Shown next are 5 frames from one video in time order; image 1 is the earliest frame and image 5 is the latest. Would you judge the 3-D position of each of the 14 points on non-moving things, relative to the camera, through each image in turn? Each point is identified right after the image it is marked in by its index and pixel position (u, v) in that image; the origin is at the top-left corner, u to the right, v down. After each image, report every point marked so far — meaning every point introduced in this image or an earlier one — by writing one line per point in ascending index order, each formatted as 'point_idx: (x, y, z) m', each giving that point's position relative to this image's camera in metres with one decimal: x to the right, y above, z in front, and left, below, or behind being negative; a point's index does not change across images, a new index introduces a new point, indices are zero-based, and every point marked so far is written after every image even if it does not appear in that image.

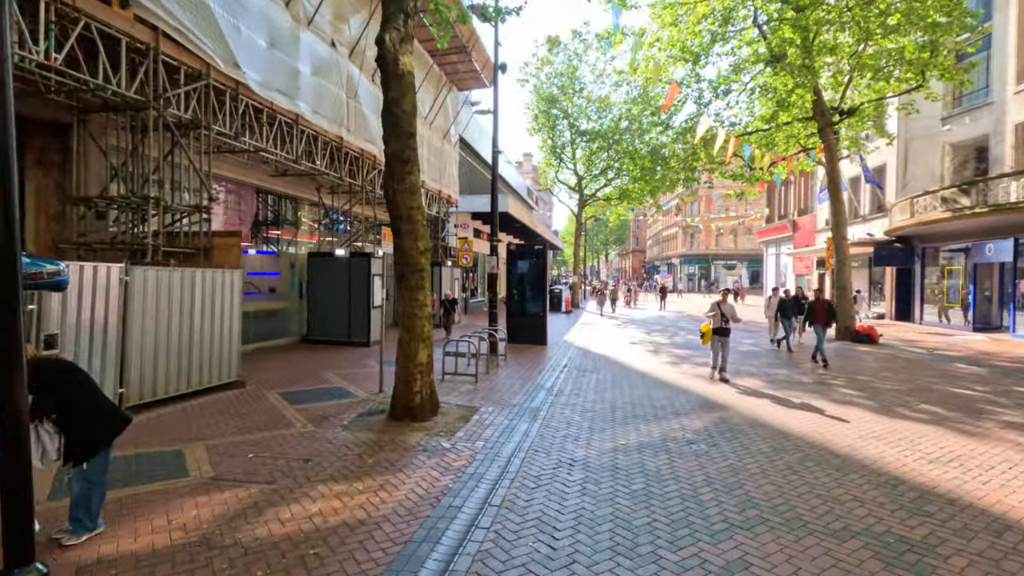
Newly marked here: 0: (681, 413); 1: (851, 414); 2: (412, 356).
0: (+2.4, -1.8, +7.5) m
1: (+4.6, -1.7, +7.3) m
2: (-1.3, -0.9, +6.9) m
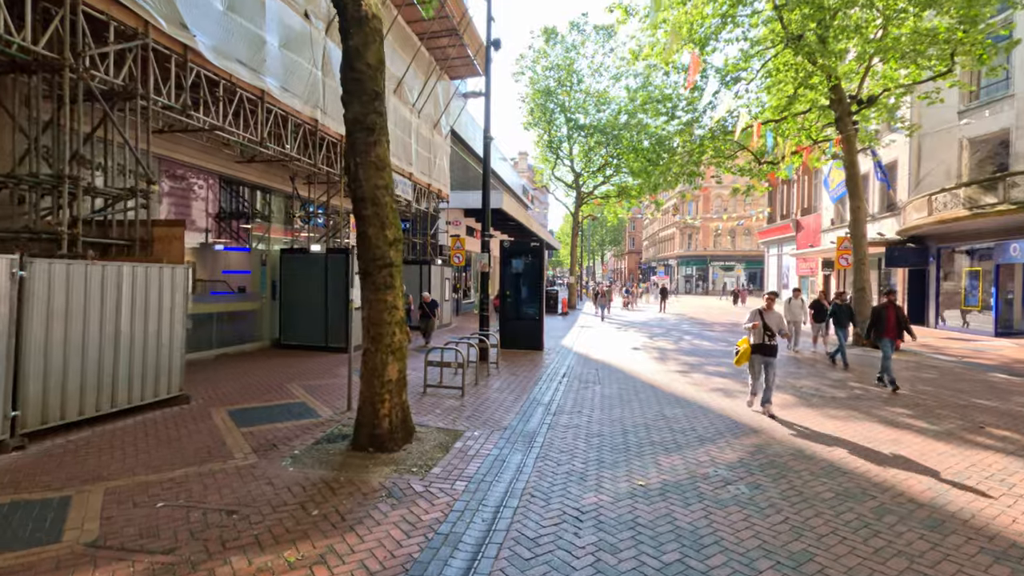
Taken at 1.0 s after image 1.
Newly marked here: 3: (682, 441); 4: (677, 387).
0: (+2.3, -1.8, +6.3) m
1: (+4.5, -1.7, +6.0) m
2: (-1.4, -0.9, +5.6) m
3: (+2.0, -1.8, +6.2) m
4: (+2.9, -1.7, +9.5) m
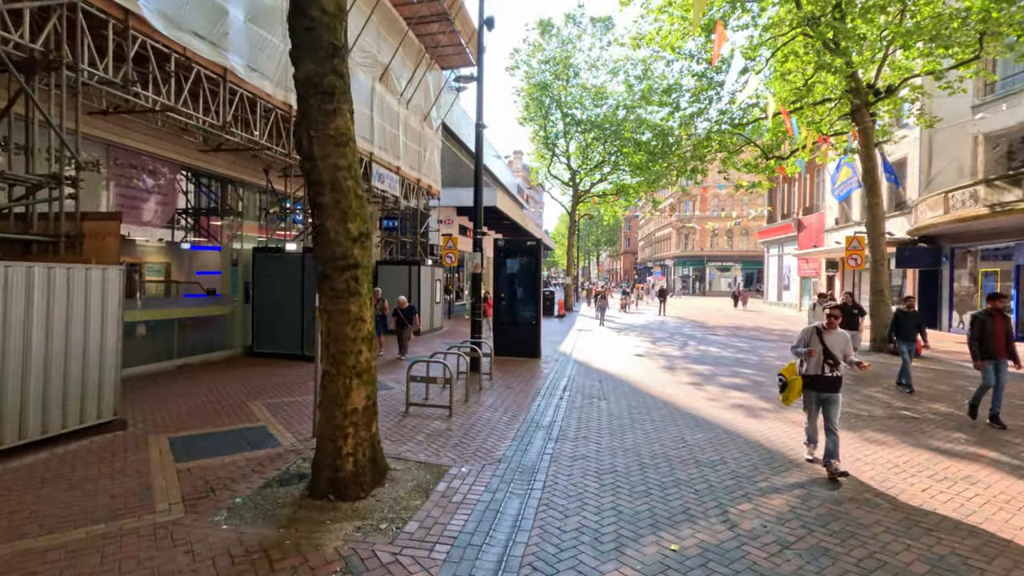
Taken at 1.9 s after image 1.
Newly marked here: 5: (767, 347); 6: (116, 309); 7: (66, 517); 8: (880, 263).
0: (+2.2, -1.8, +5.2) m
1: (+4.4, -1.8, +5.0) m
2: (-1.4, -0.9, +4.5) m
3: (+1.9, -1.8, +5.1) m
4: (+2.8, -1.8, +8.4) m
5: (+7.6, -1.7, +16.1) m
6: (-4.7, -0.3, +6.4) m
7: (-3.5, -1.8, +4.2) m
8: (+10.2, +0.7, +14.9) m
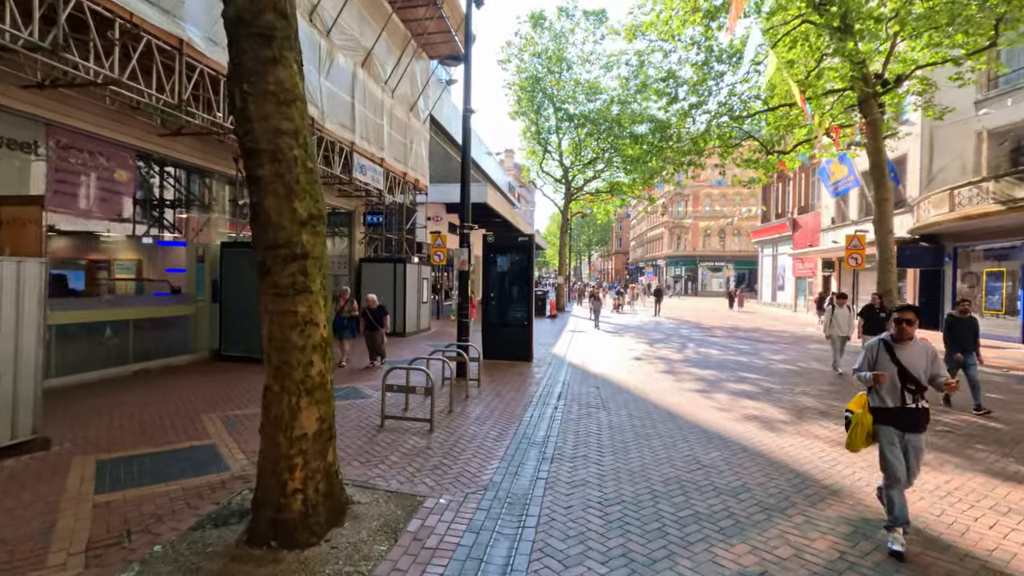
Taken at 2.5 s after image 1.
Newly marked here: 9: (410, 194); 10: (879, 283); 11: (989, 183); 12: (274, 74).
0: (+2.1, -1.8, +4.4) m
1: (+4.3, -1.8, +4.2) m
2: (-1.5, -0.9, +3.6) m
3: (+1.8, -1.8, +4.3) m
4: (+2.7, -1.8, +7.6) m
5: (+7.3, -1.7, +15.4) m
6: (-4.8, -0.2, +5.4) m
7: (-3.6, -1.7, +3.3) m
8: (+9.9, +0.7, +14.2) m
9: (-3.7, +3.4, +19.3) m
10: (+9.7, +0.2, +14.3) m
11: (+14.8, +3.2, +16.7) m
12: (-1.5, +1.3, +3.4) m
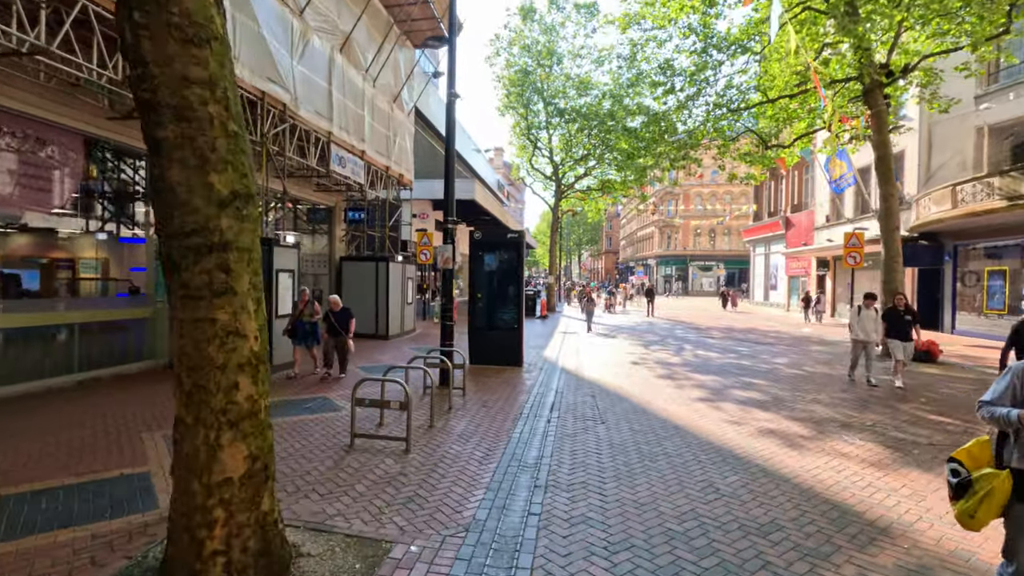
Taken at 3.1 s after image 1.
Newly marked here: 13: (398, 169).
0: (+2.0, -1.8, +3.6) m
1: (+4.2, -1.8, +3.4) m
2: (-1.6, -0.9, +2.8) m
3: (+1.7, -1.8, +3.5) m
4: (+2.5, -1.8, +6.8) m
5: (+7.0, -1.7, +14.7) m
6: (-4.9, -0.2, +4.5) m
7: (-3.6, -1.8, +2.4) m
8: (+9.6, +0.7, +13.6) m
9: (-4.1, +3.4, +18.4) m
10: (+9.4, +0.2, +13.6) m
11: (+14.4, +3.3, +16.2) m
12: (-1.6, +1.3, +2.5) m
13: (-3.7, +3.9, +17.3) m
